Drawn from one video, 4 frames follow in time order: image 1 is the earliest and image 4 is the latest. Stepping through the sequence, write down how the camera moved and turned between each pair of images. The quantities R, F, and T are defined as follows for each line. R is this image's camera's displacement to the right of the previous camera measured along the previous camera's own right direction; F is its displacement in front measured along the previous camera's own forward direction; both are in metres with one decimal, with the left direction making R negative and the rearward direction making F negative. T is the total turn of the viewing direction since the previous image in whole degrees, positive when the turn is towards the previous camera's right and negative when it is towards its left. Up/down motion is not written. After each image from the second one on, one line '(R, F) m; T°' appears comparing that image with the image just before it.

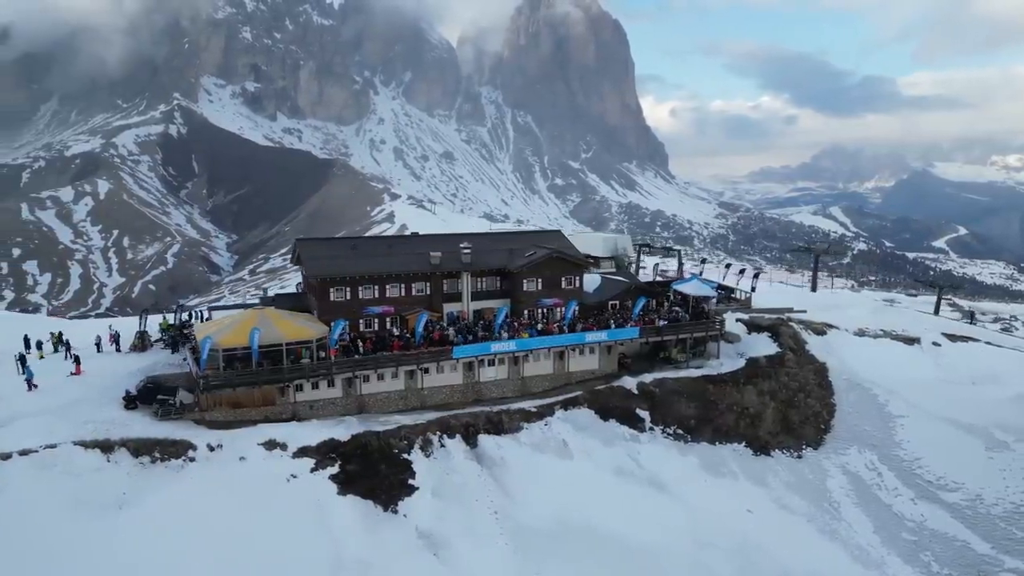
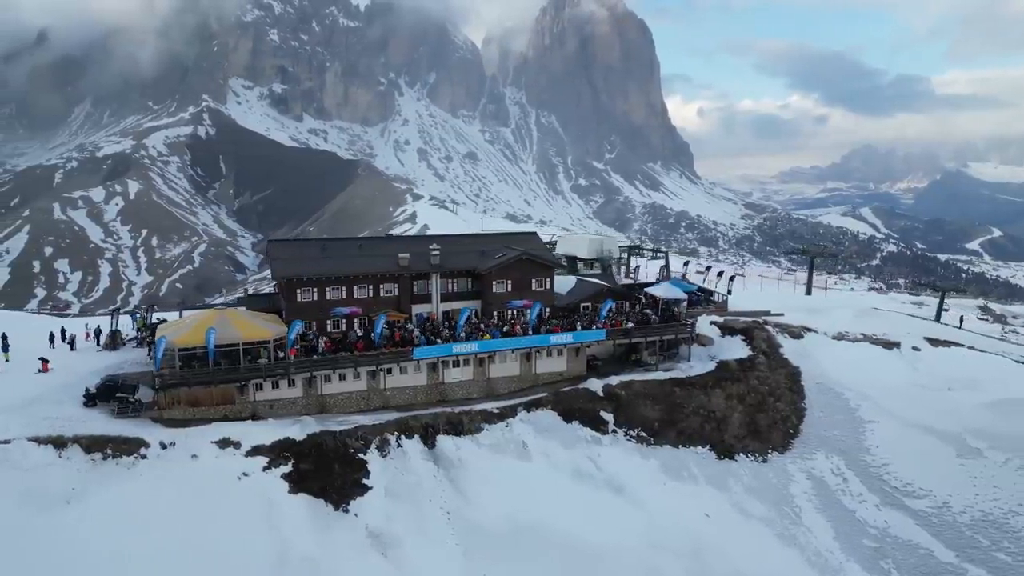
(+3.4, -0.1) m; -1°
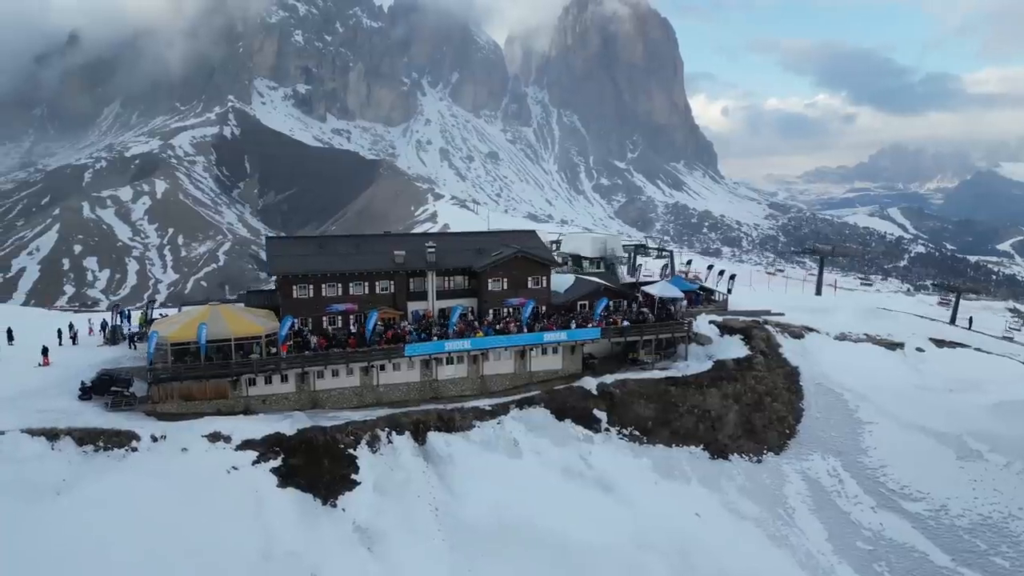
(+1.5, 0.0) m; -1°
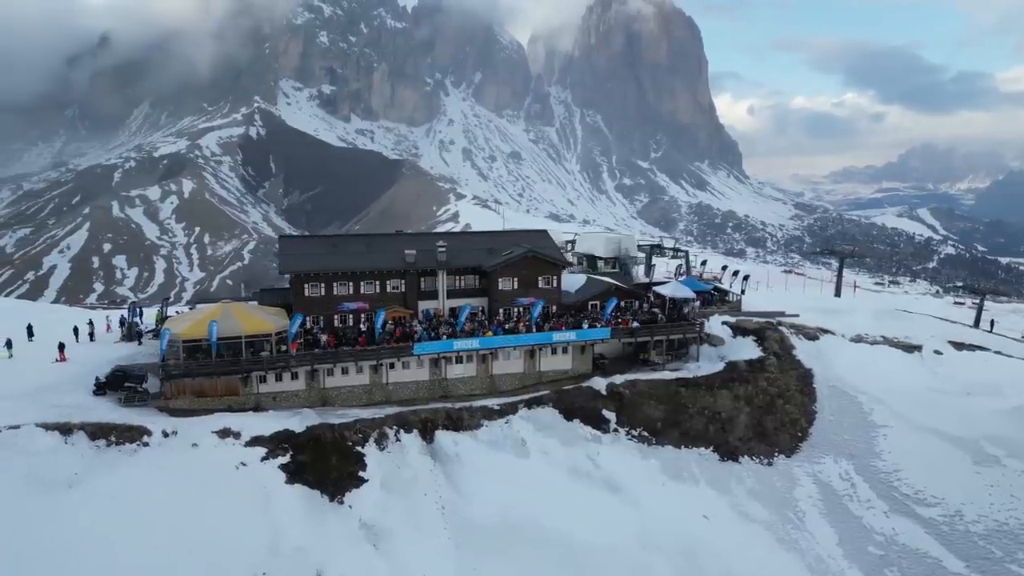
(+0.7, 0.0) m; -2°
